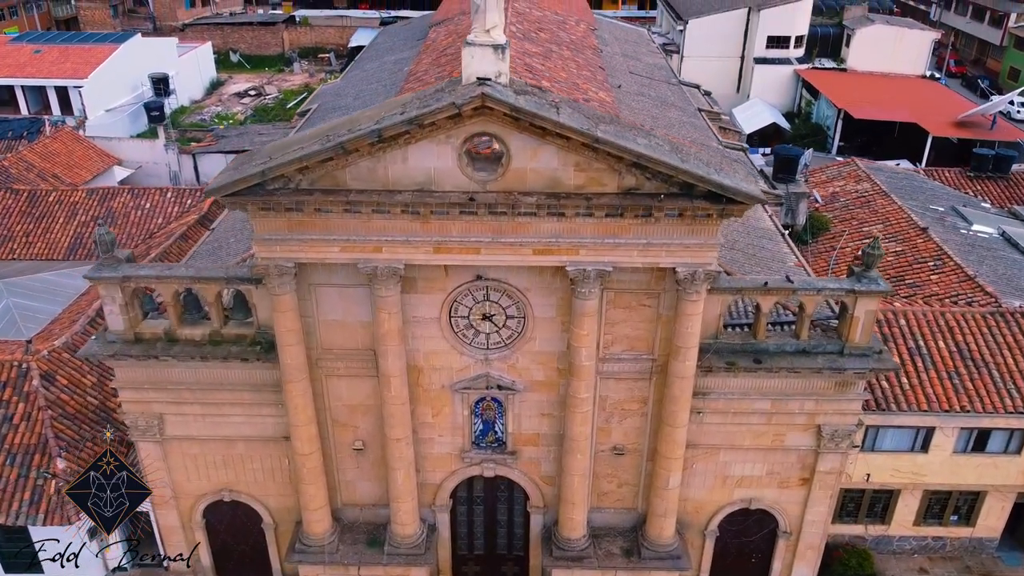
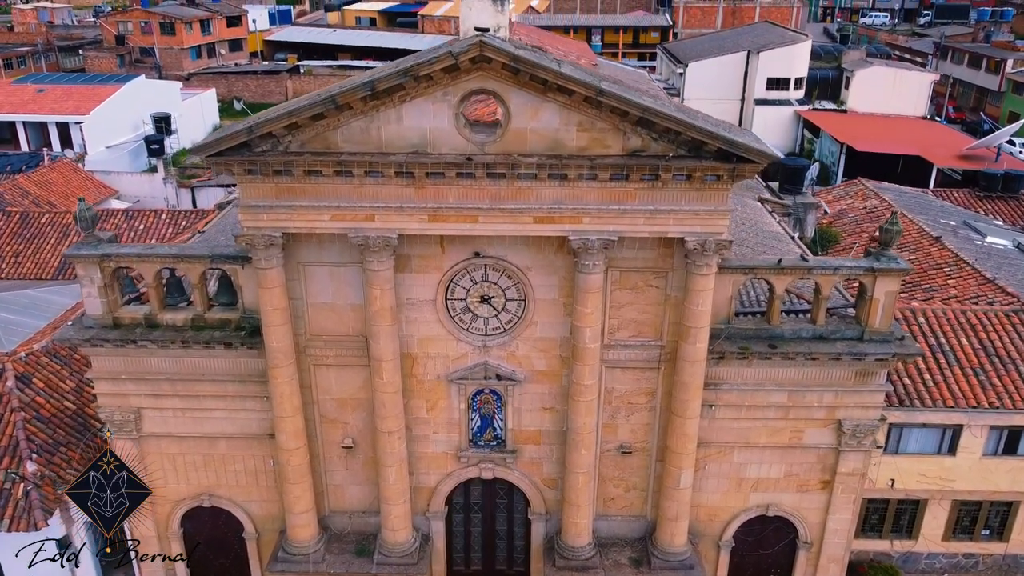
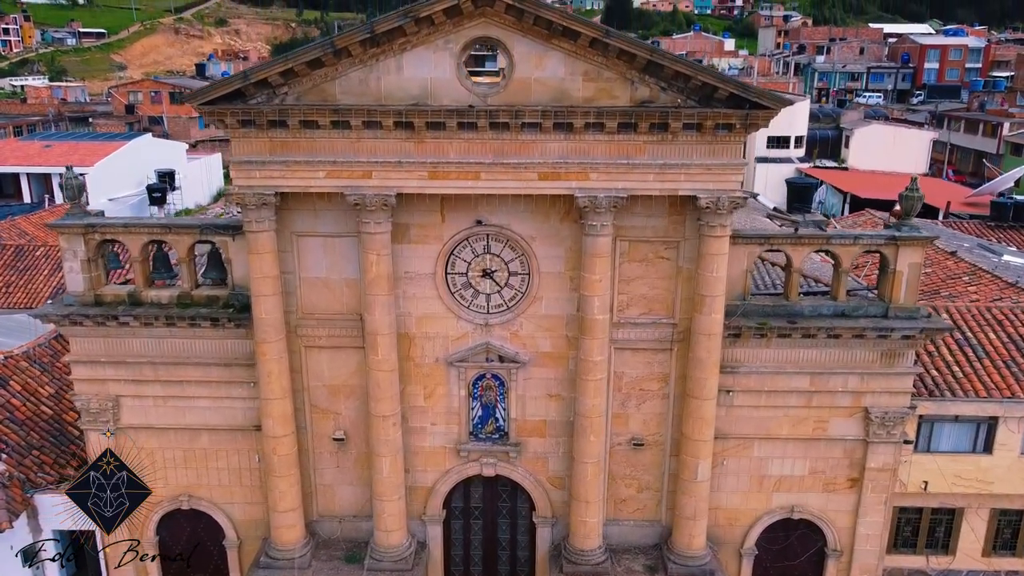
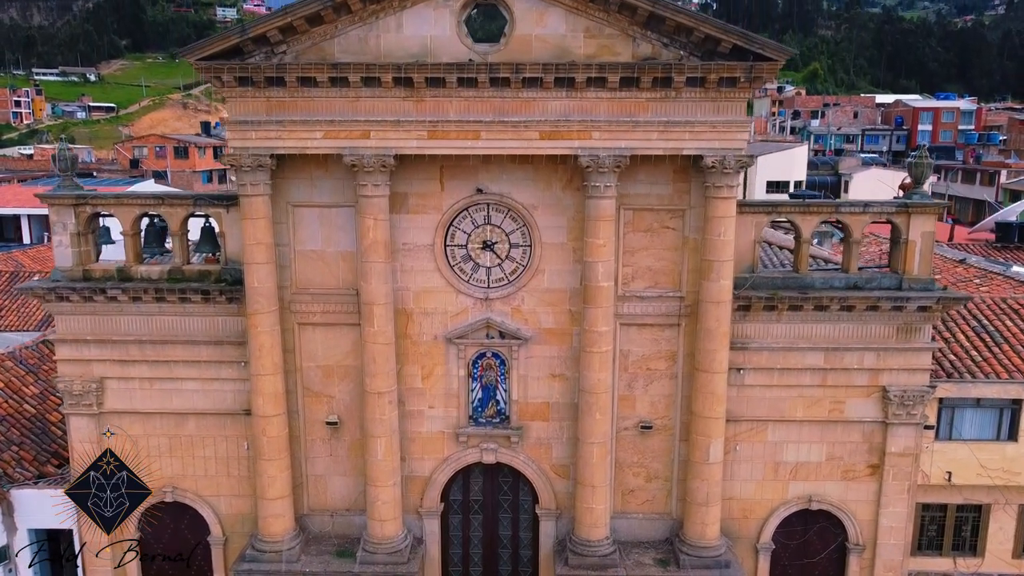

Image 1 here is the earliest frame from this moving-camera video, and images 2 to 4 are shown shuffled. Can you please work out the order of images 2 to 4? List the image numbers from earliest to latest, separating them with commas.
2, 3, 4
